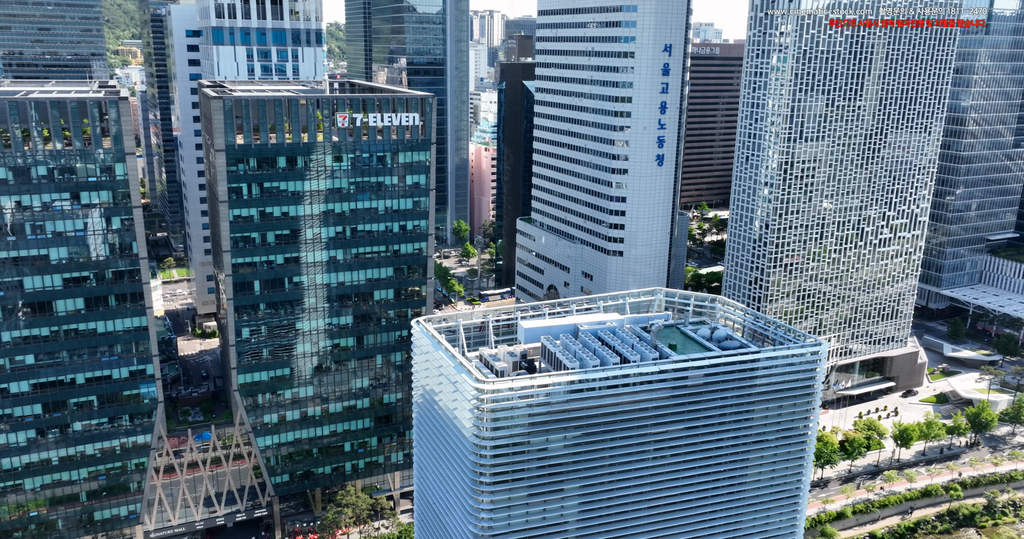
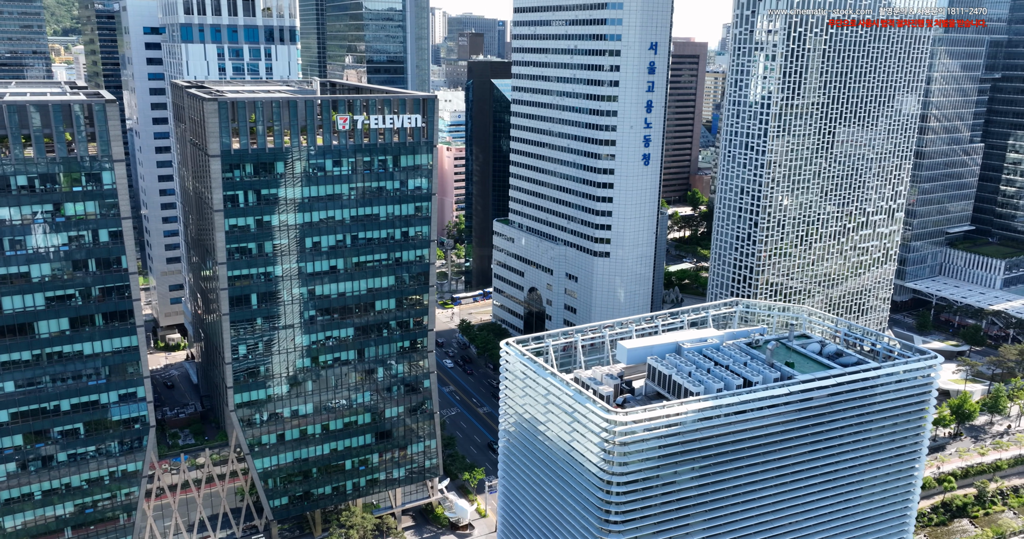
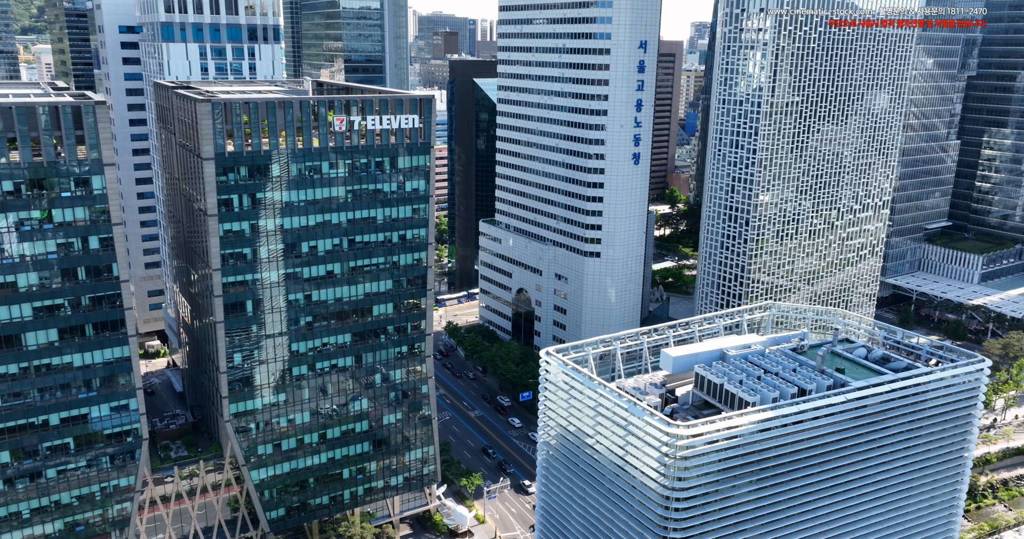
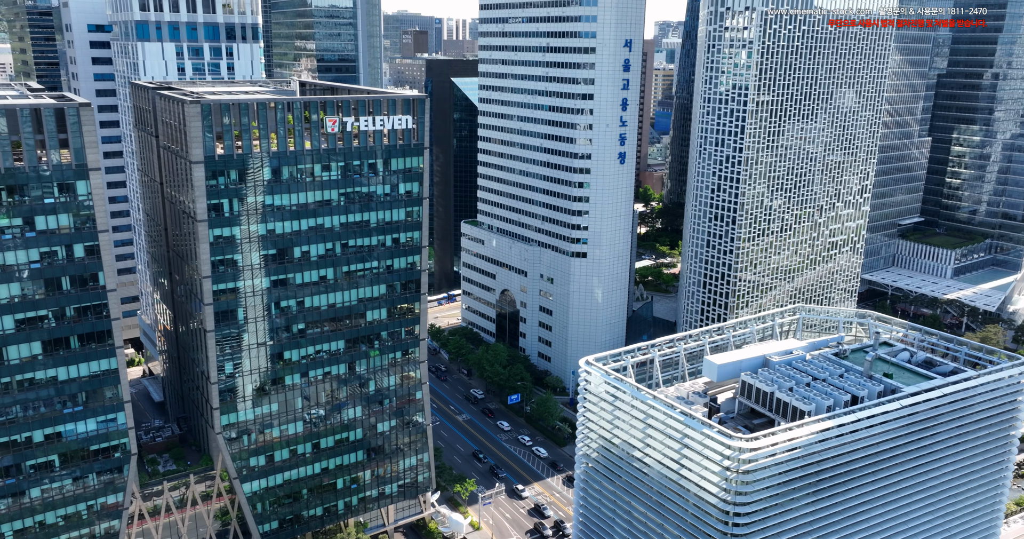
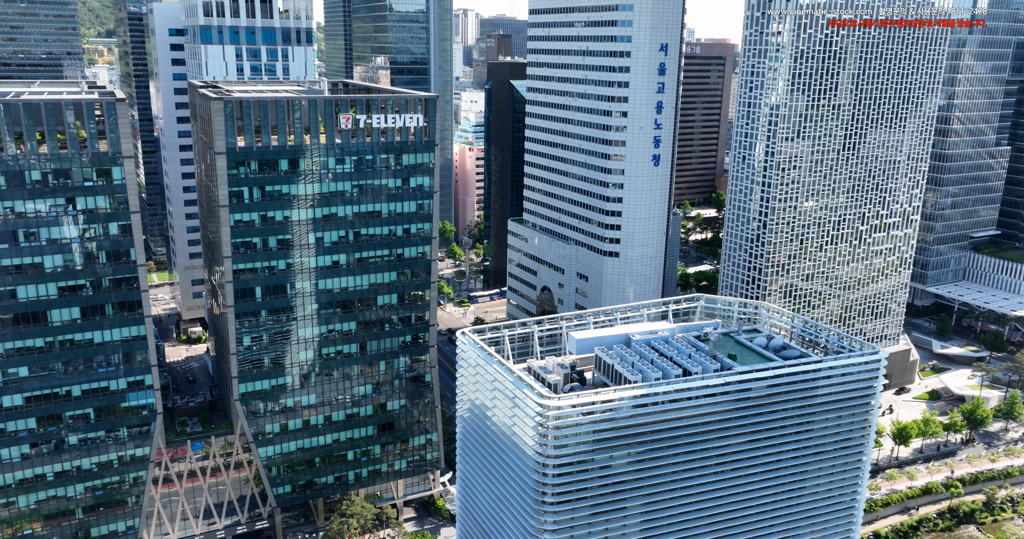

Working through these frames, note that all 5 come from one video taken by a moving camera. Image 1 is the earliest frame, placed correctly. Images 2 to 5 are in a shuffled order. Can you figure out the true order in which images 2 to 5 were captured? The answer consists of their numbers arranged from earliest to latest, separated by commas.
5, 2, 3, 4
